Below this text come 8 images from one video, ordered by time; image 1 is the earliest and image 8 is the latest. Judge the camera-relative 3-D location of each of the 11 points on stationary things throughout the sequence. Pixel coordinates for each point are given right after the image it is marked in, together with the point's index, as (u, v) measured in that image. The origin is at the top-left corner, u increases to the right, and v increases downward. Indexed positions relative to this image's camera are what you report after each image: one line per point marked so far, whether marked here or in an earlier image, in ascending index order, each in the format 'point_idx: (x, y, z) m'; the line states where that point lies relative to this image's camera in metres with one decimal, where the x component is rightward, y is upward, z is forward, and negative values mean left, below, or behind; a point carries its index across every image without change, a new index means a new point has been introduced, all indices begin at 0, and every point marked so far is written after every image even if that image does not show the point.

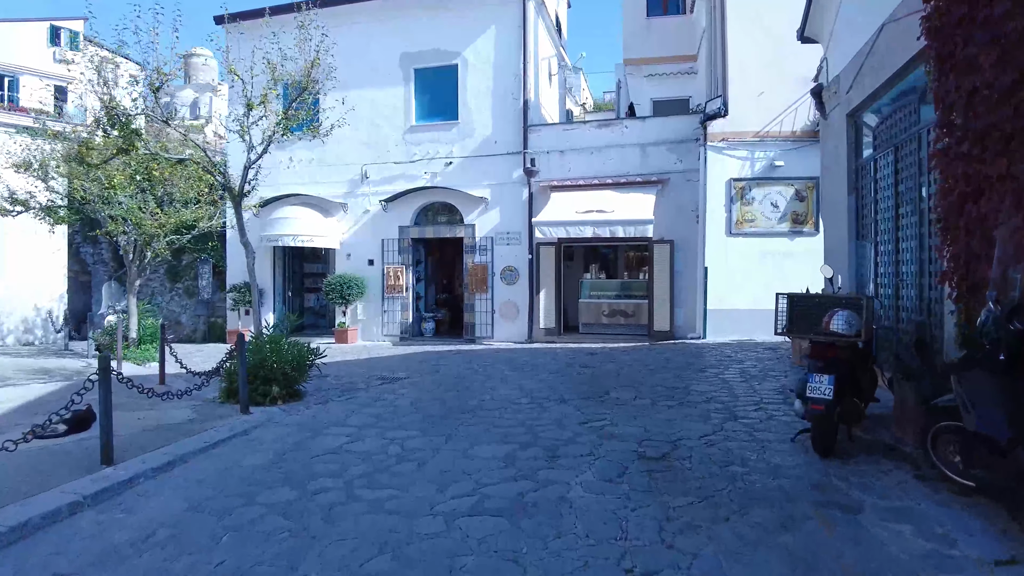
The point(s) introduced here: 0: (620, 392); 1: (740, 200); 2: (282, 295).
0: (+1.1, -1.1, +7.4) m
1: (+4.3, +1.7, +13.2) m
2: (-5.7, -0.2, +17.3) m
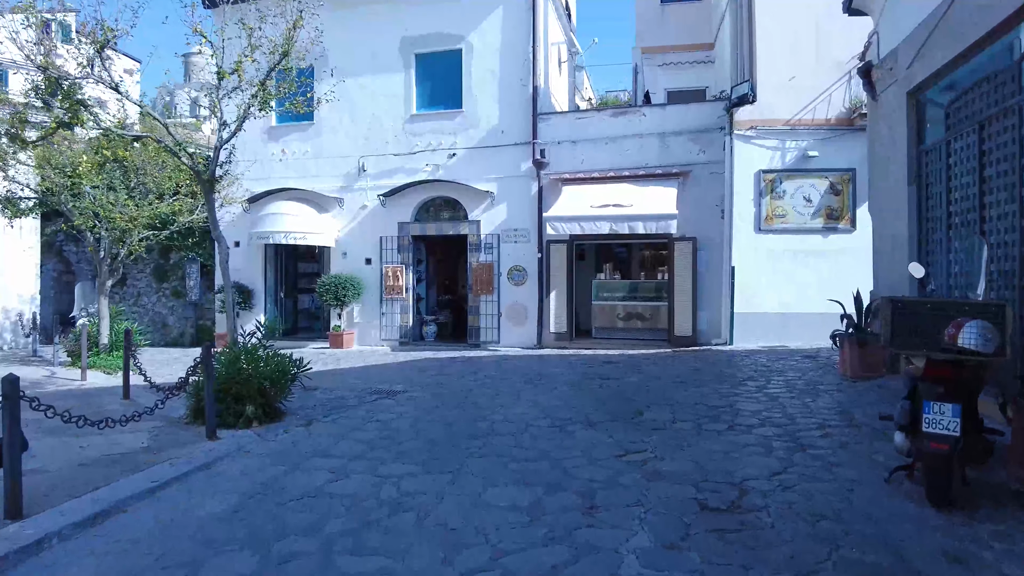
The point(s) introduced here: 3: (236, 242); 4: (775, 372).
0: (+1.3, -1.1, +6.3) m
1: (+4.5, +1.6, +12.2) m
2: (-5.5, -0.2, +16.2) m
3: (-6.3, +1.1, +16.1) m
4: (+3.3, -1.1, +8.8) m
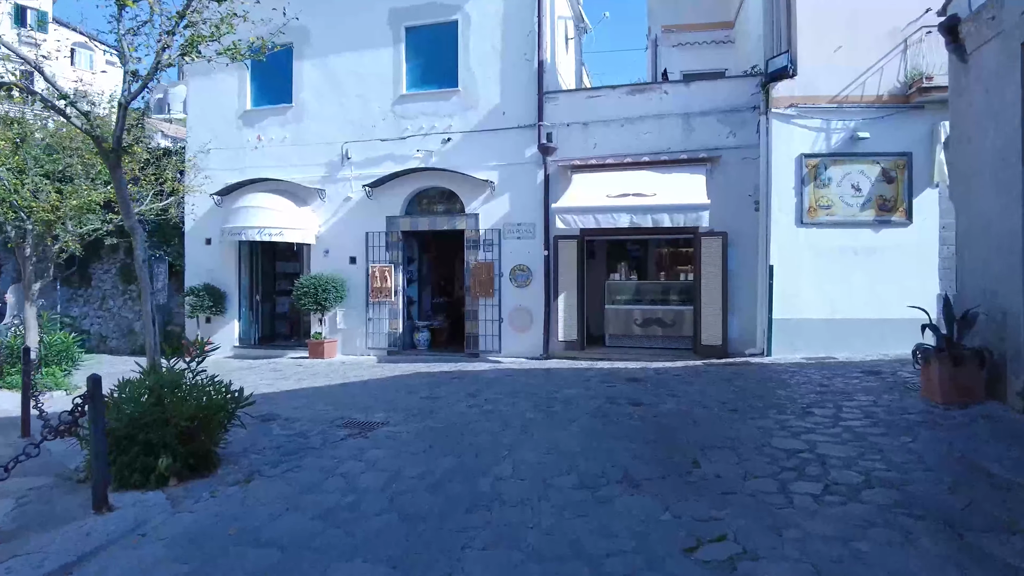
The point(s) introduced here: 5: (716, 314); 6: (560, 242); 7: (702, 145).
0: (+1.3, -1.2, +4.7) m
1: (+4.5, +1.6, +10.5) m
2: (-5.5, -0.2, +14.6) m
3: (-6.3, +1.0, +14.5) m
4: (+3.3, -1.1, +7.2) m
5: (+3.3, -0.4, +11.2) m
6: (+0.8, +0.8, +11.9) m
7: (+3.1, +2.3, +11.5) m
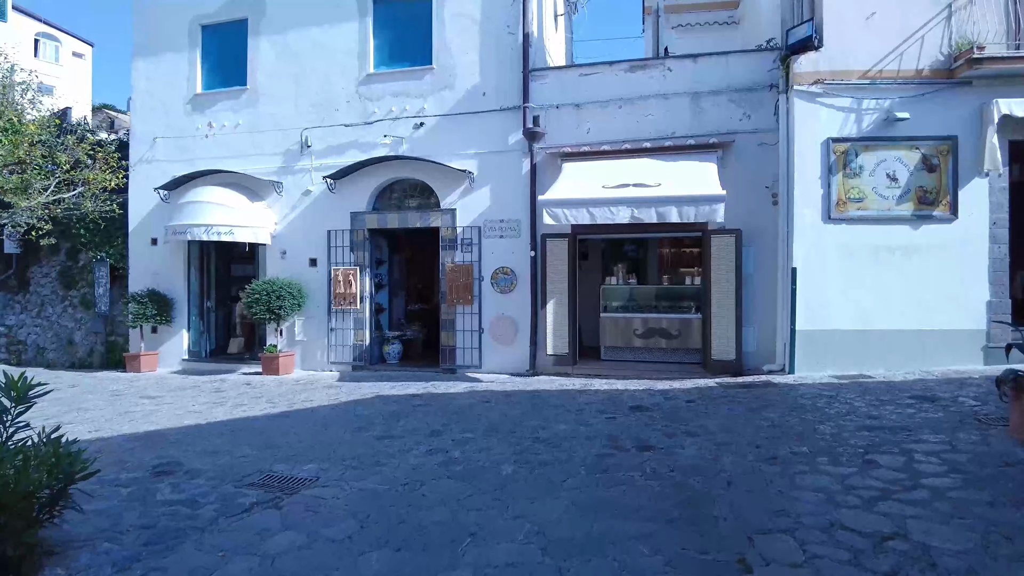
0: (+1.2, -1.2, +3.2) m
1: (+4.3, +1.5, +9.1) m
2: (-5.8, -0.3, +13.0) m
3: (-6.6, +0.9, +12.9) m
4: (+3.1, -1.2, +5.7) m
5: (+3.0, -0.5, +9.7) m
6: (+0.5, +0.7, +10.4) m
7: (+2.8, +2.3, +10.0) m
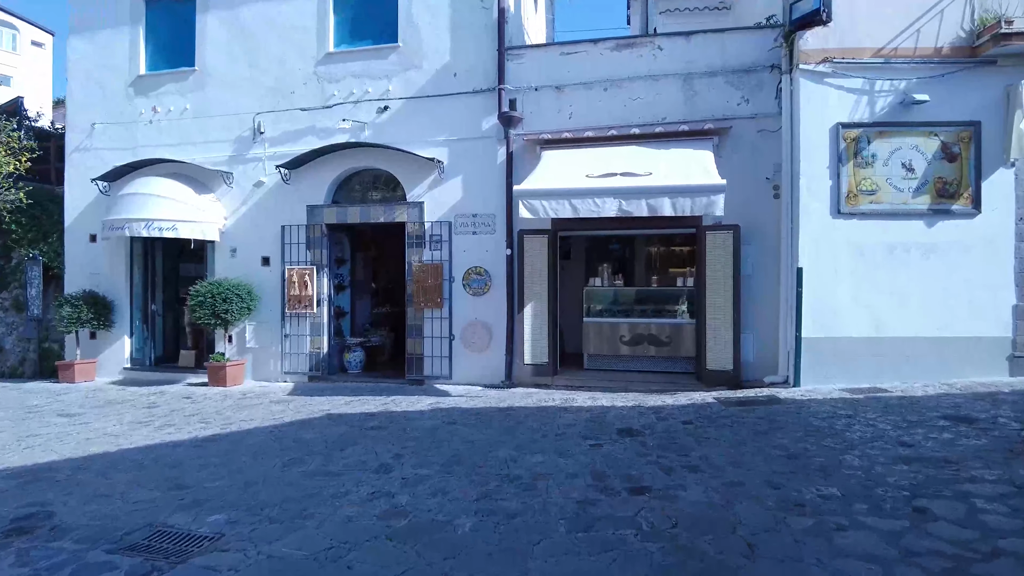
0: (+1.0, -1.3, +2.1) m
1: (+3.9, +1.5, +8.1) m
2: (-6.2, -0.4, +11.8) m
3: (-7.0, +0.9, +11.6) m
4: (+2.9, -1.2, +4.7) m
5: (+2.7, -0.5, +8.7) m
6: (+0.2, +0.7, +9.3) m
7: (+2.5, +2.2, +9.0) m
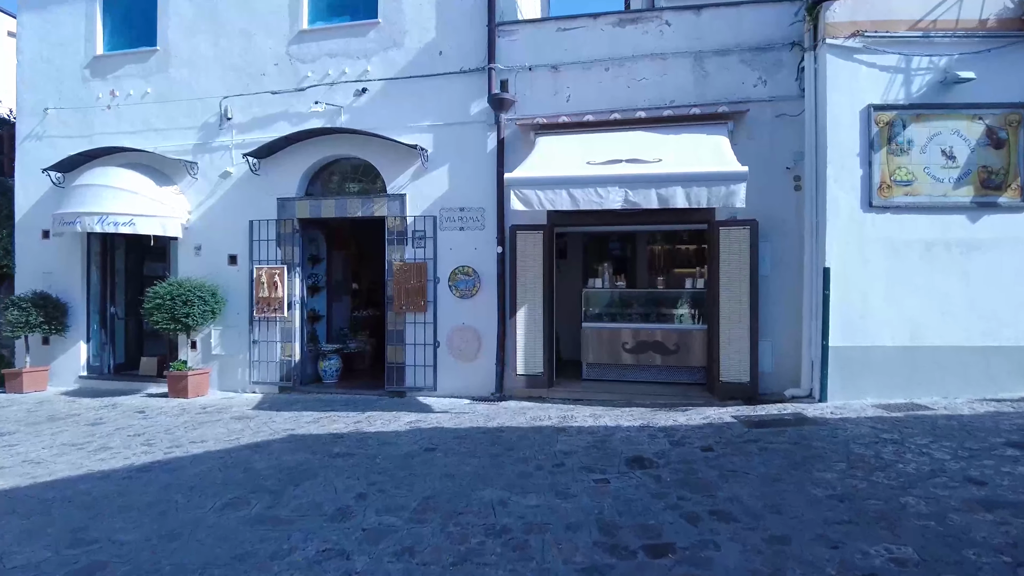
0: (+0.9, -1.3, +1.2) m
1: (+3.8, +1.5, +7.2) m
2: (-6.3, -0.4, +10.8) m
3: (-7.1, +0.9, +10.6) m
4: (+2.8, -1.2, +3.8) m
5: (+2.6, -0.5, +7.8) m
6: (+0.1, +0.6, +8.4) m
7: (+2.4, +2.2, +8.1) m
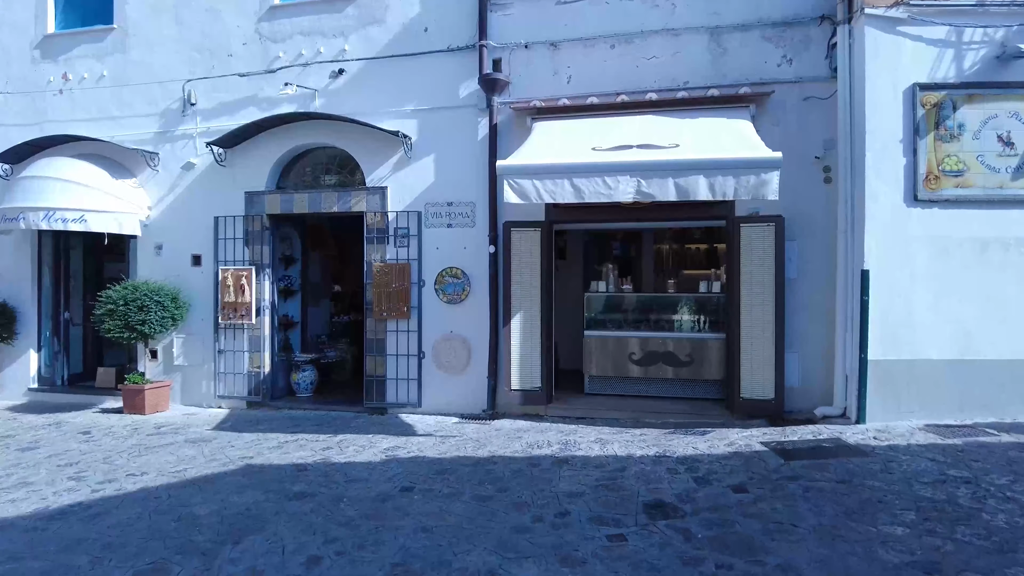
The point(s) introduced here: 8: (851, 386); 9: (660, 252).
0: (+0.9, -1.3, +0.3) m
1: (+3.8, +1.4, +6.3) m
2: (-6.4, -0.4, +9.8) m
3: (-7.2, +0.8, +9.7) m
4: (+2.8, -1.3, +2.9) m
5: (+2.5, -0.6, +6.9) m
6: (0.0, +0.6, +7.5) m
7: (+2.3, +2.2, +7.2) m
8: (+3.1, -0.9, +6.5) m
9: (+1.8, +0.4, +7.9) m
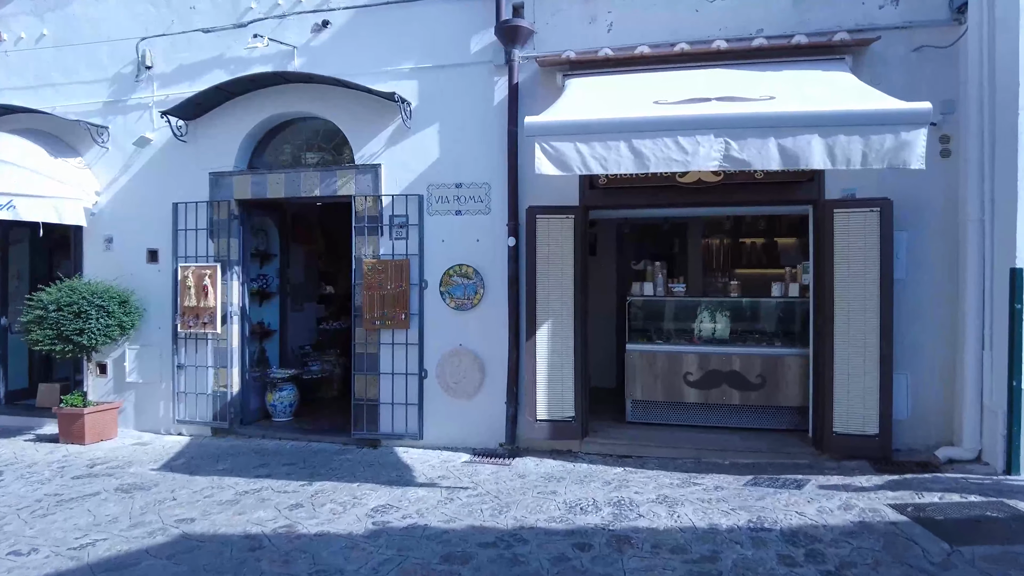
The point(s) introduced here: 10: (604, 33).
0: (+1.1, -1.4, -1.3) m
1: (+4.0, +1.4, +4.7) m
2: (-6.2, -0.4, +8.3) m
3: (-7.0, +0.8, +8.1) m
4: (+3.0, -1.3, +1.3) m
5: (+2.7, -0.6, +5.3) m
6: (+0.2, +0.6, +5.9) m
7: (+2.5, +2.1, +5.6) m
8: (+3.3, -0.9, +4.9) m
9: (+2.0, +0.4, +6.4) m
10: (+0.8, +2.2, +6.0) m
